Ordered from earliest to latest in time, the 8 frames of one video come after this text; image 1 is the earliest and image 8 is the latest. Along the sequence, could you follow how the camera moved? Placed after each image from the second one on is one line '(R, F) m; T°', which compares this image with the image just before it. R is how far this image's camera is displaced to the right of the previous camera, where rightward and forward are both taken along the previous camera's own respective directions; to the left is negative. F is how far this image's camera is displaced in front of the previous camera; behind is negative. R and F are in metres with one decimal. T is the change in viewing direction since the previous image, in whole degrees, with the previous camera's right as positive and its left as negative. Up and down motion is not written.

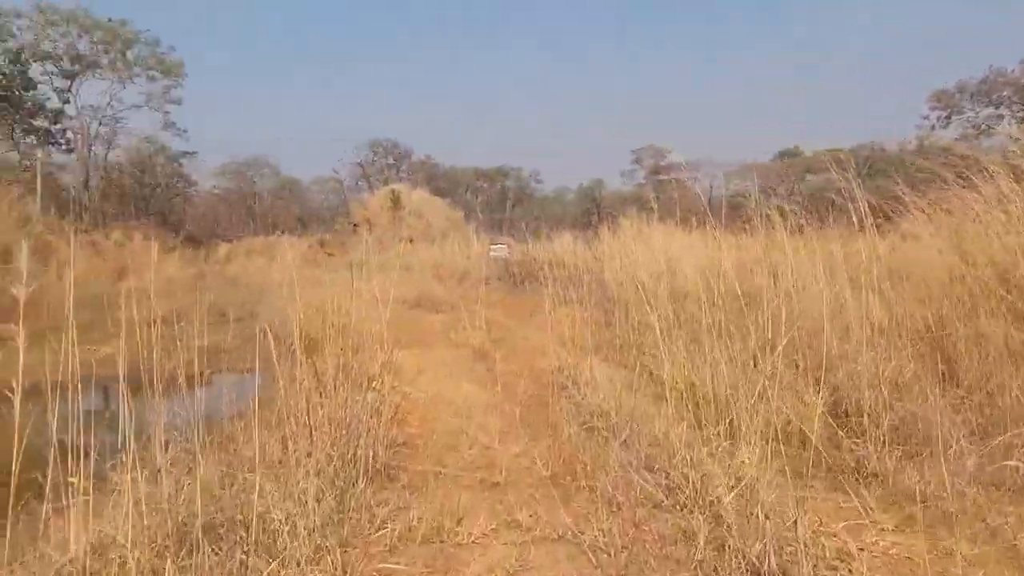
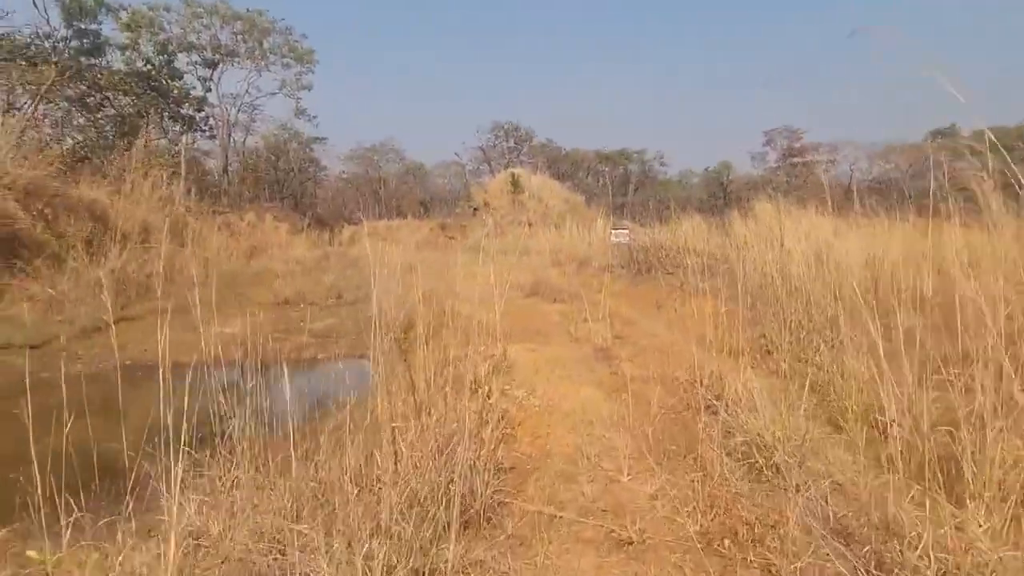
(-0.1, +0.5) m; -9°
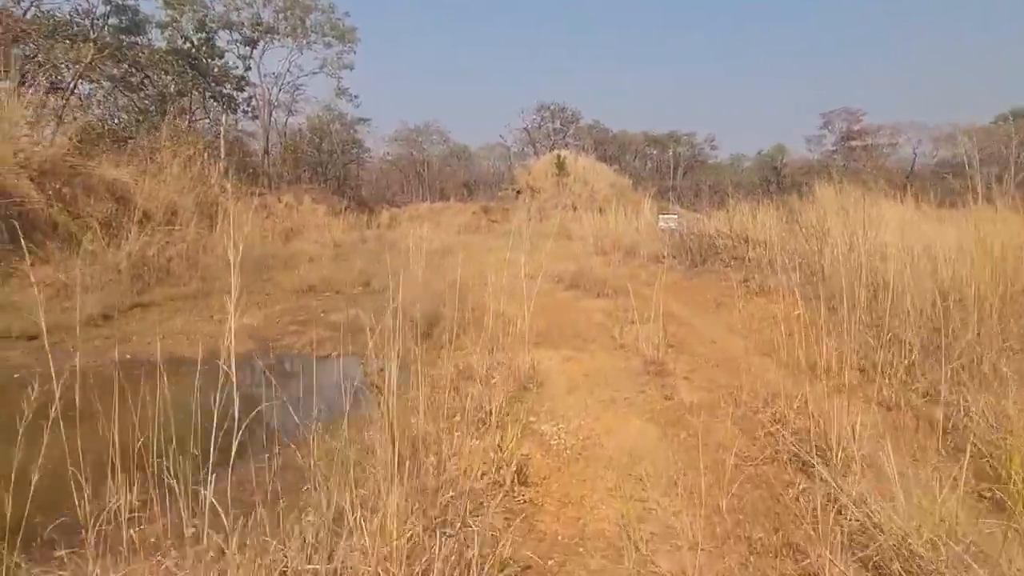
(+0.1, +0.7) m; -3°
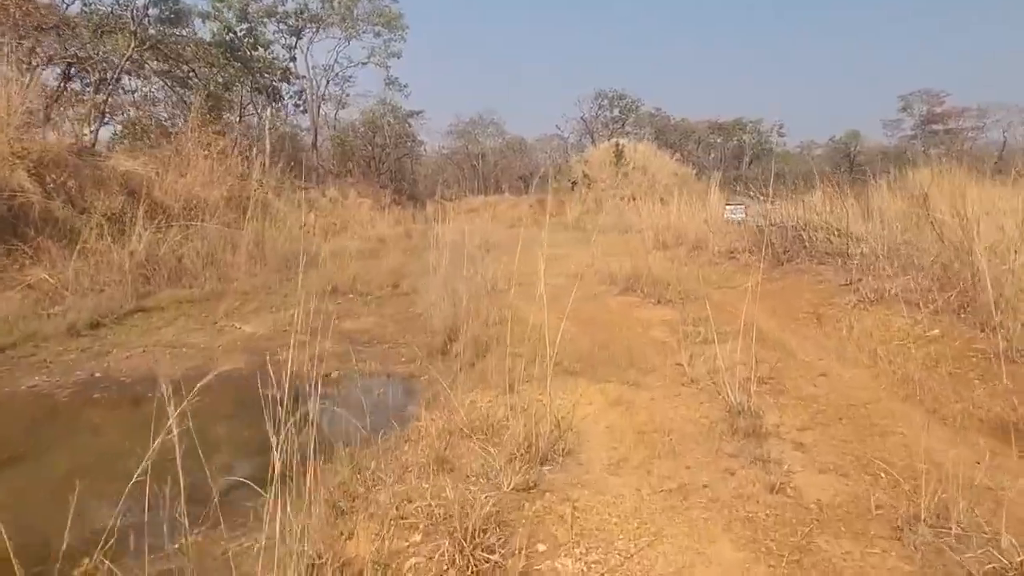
(+0.1, +1.1) m; -5°
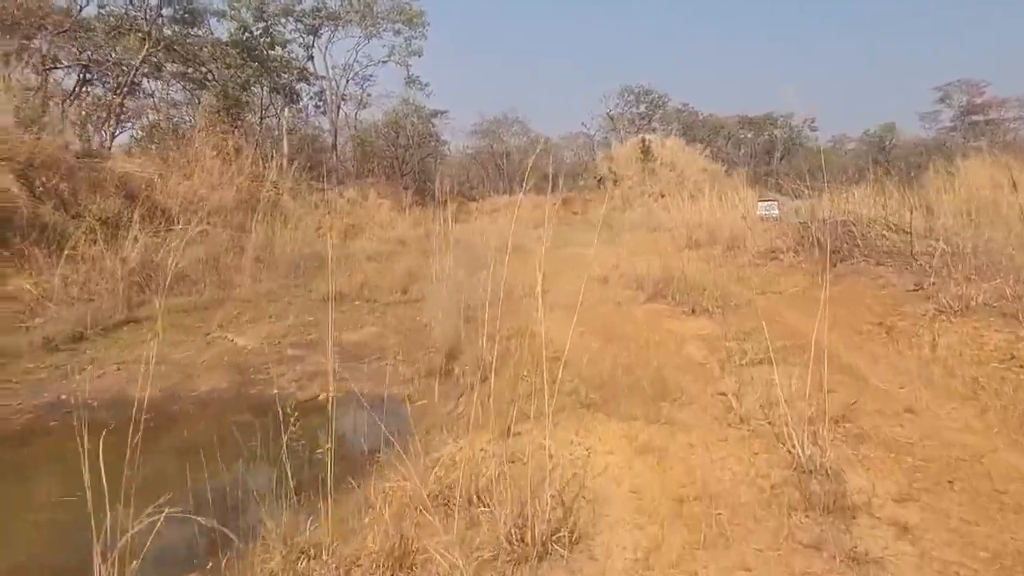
(+0.1, +0.6) m; -2°
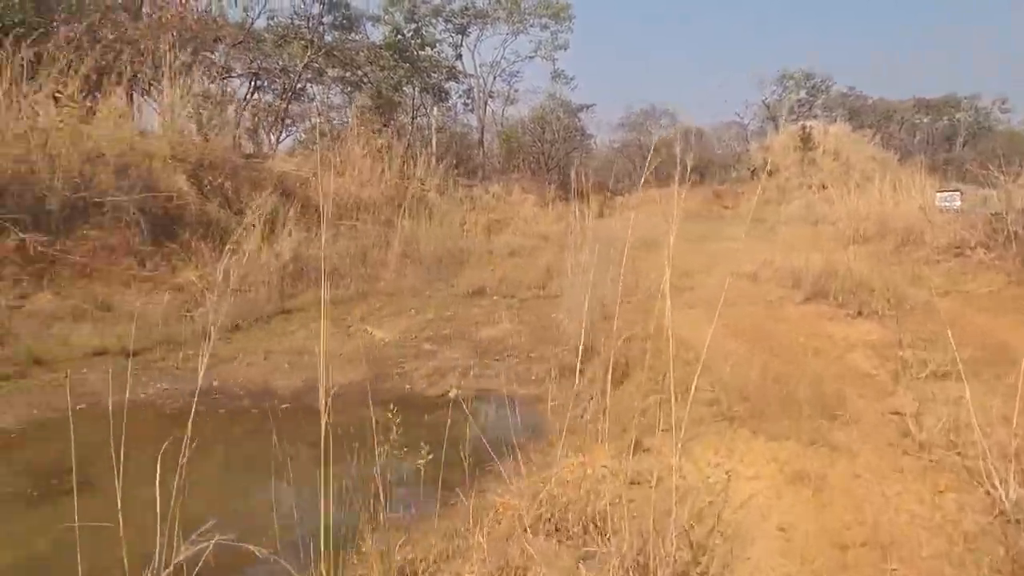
(0.0, +0.2) m; -11°
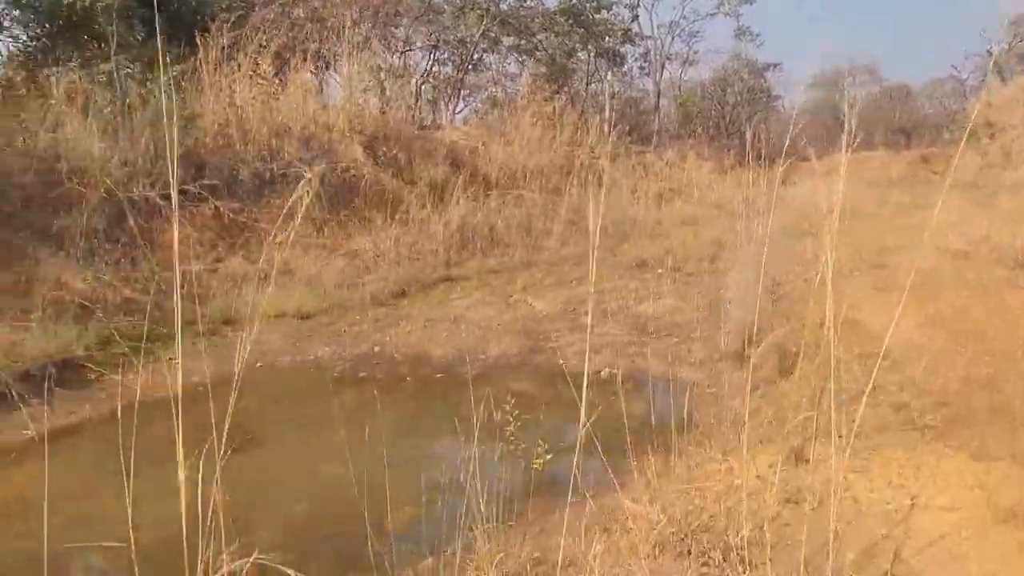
(+0.1, +0.2) m; -13°
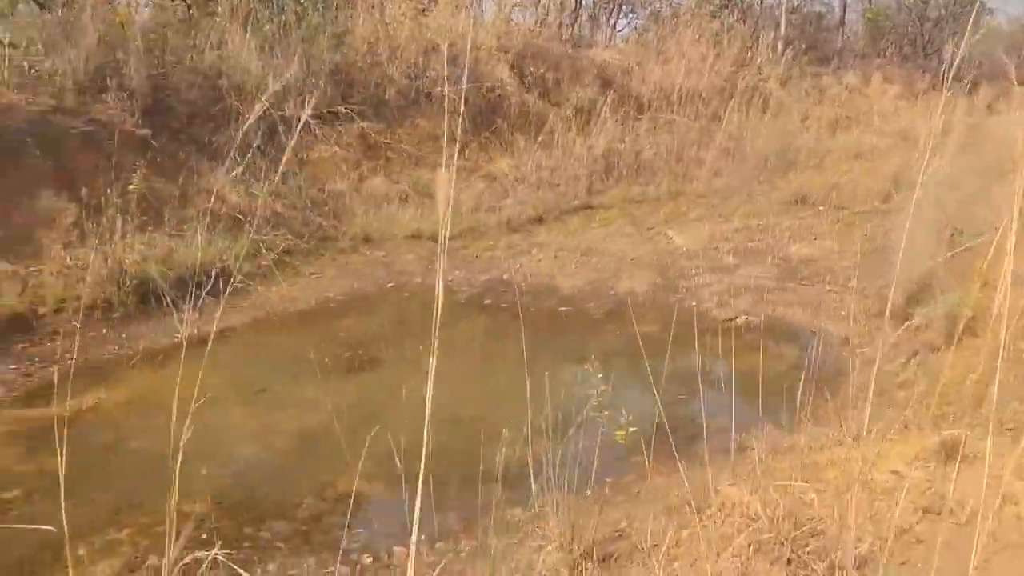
(+0.1, +0.2) m; -12°
